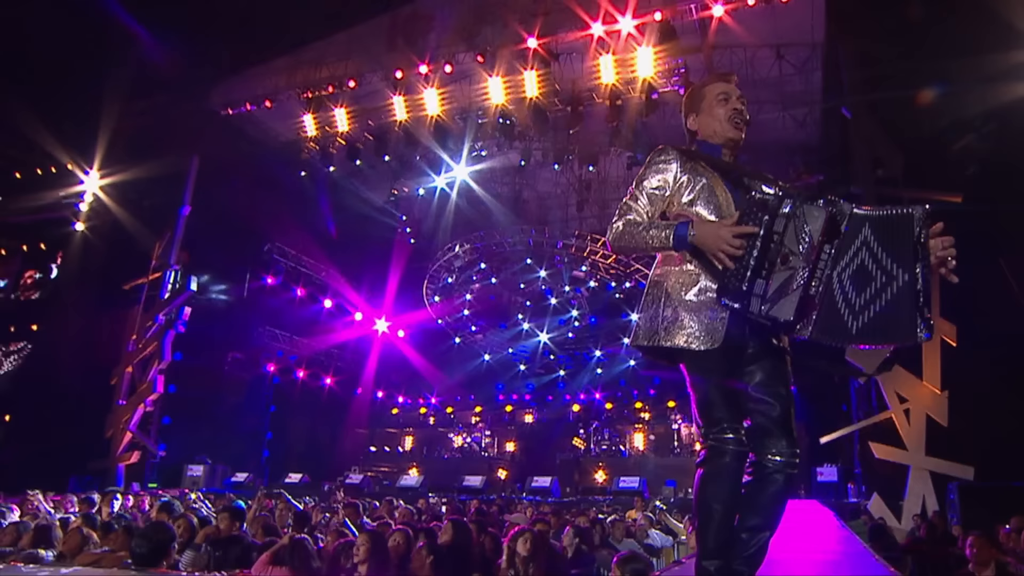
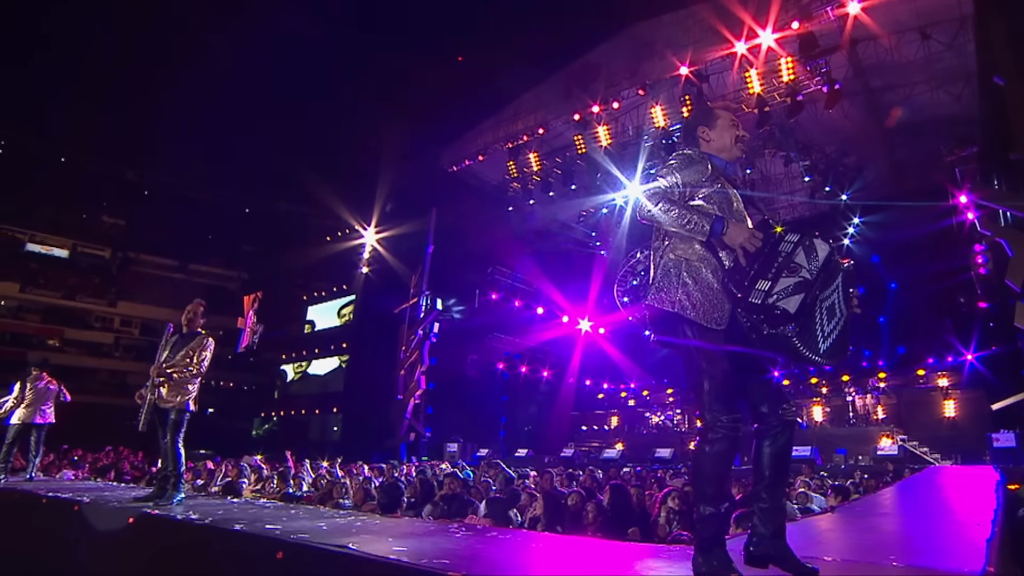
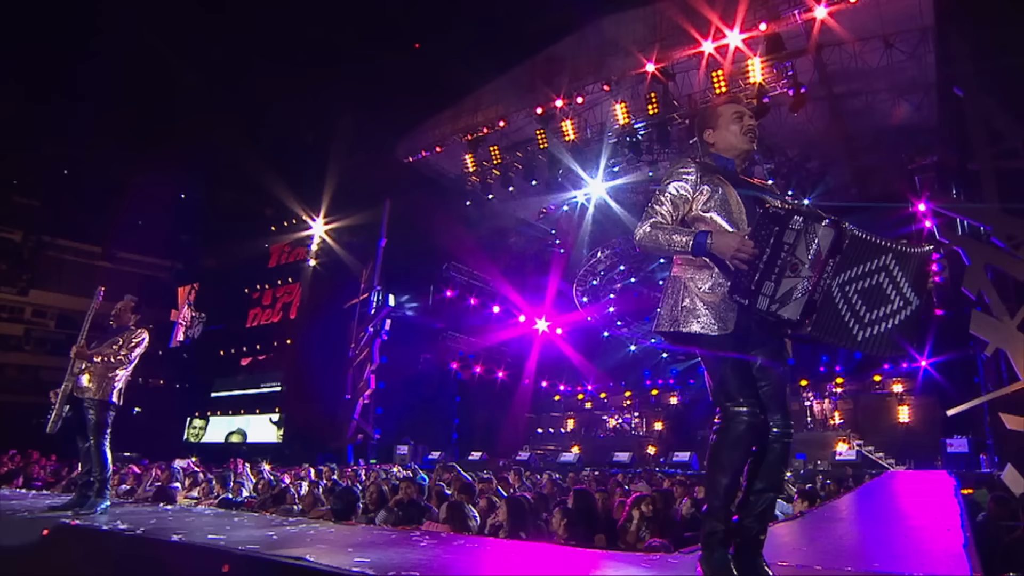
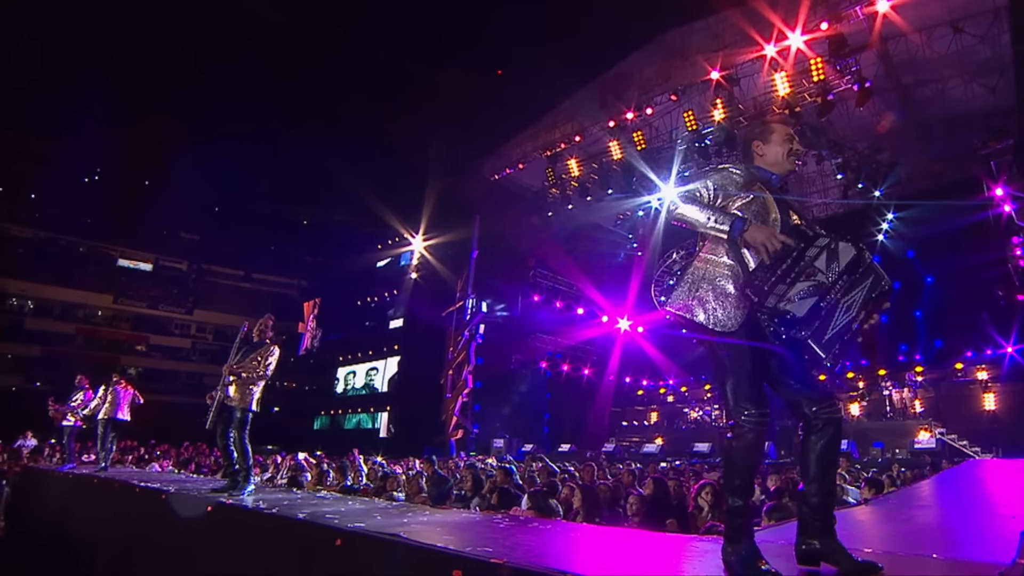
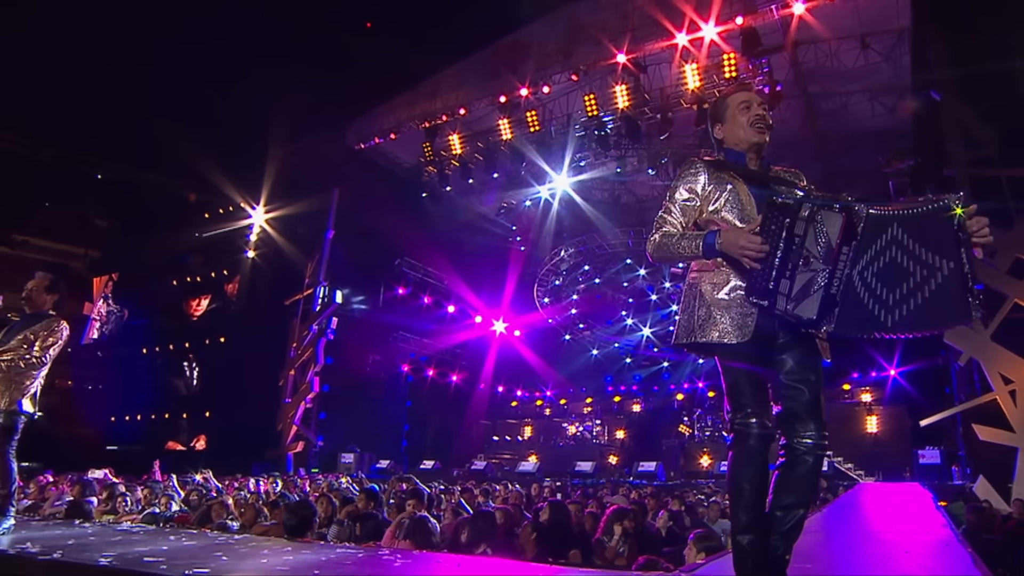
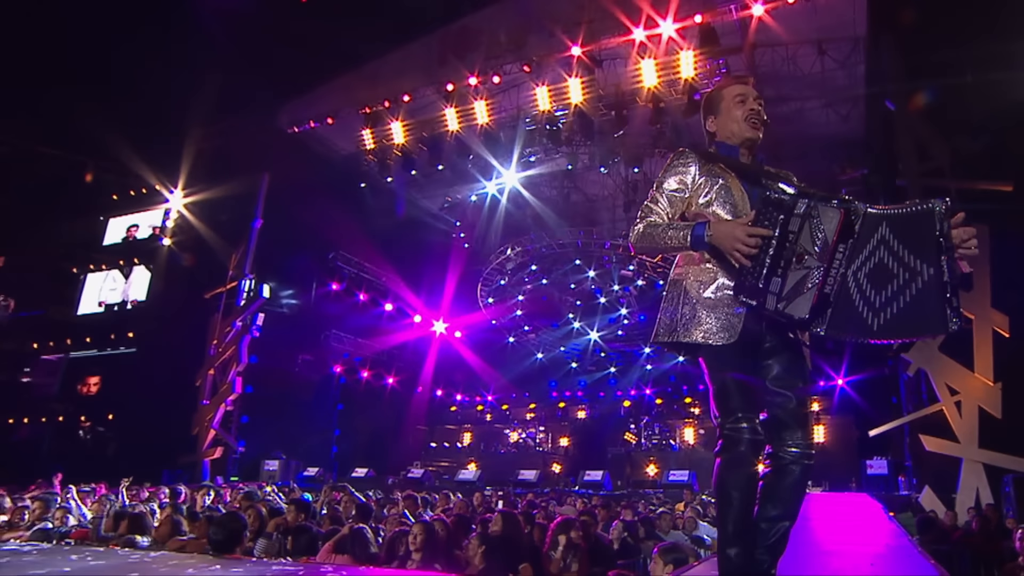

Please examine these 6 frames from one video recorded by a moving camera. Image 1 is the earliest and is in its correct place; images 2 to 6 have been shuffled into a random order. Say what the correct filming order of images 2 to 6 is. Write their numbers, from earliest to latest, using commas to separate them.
6, 5, 3, 2, 4
